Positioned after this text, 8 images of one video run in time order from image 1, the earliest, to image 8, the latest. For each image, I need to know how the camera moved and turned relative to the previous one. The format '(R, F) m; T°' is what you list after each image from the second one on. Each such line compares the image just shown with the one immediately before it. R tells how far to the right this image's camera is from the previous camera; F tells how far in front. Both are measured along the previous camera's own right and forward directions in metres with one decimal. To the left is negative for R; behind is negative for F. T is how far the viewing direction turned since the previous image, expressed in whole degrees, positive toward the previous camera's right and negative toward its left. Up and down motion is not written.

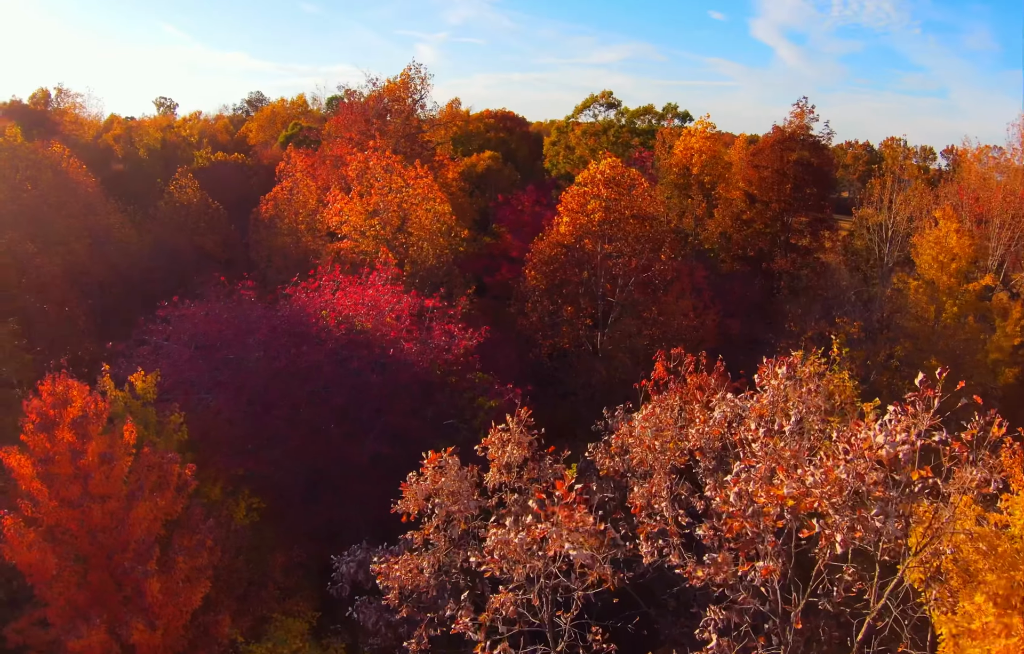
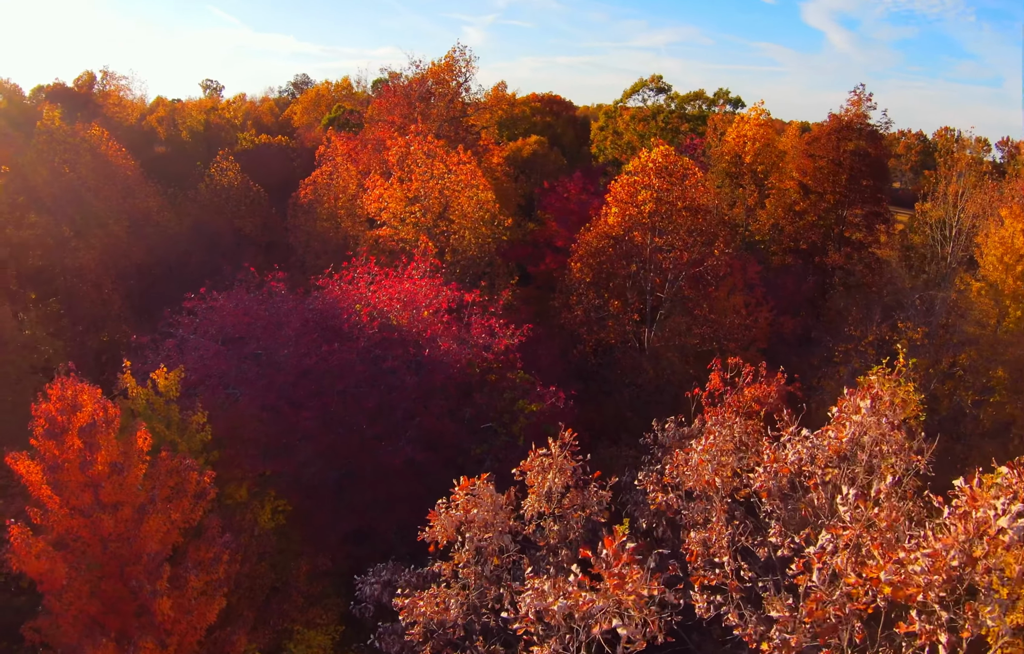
(0.0, +1.0) m; -3°
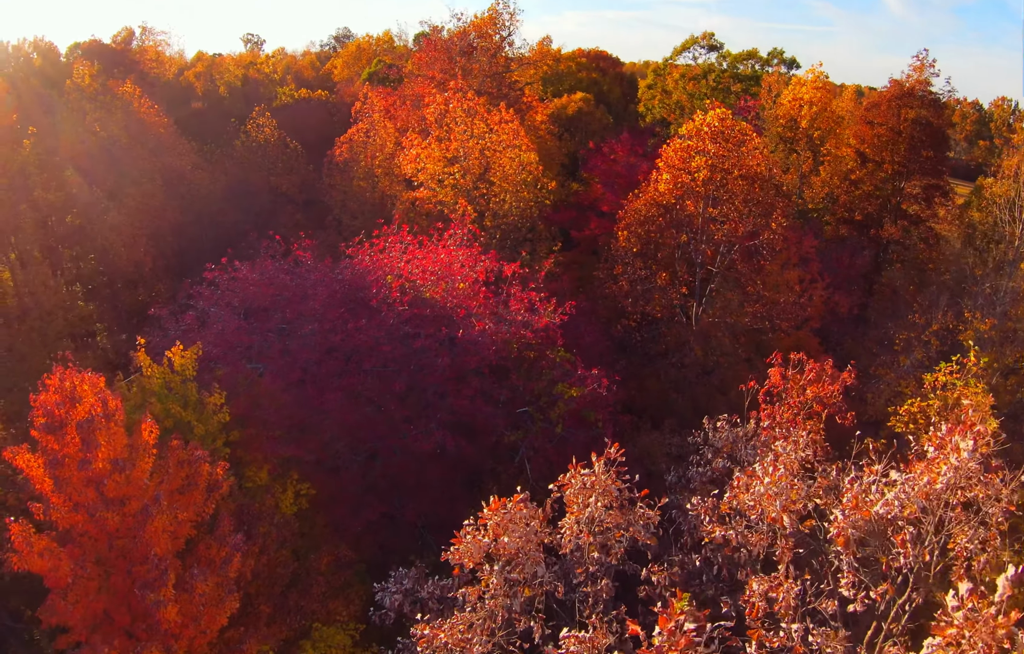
(0.0, +1.1) m; -2°
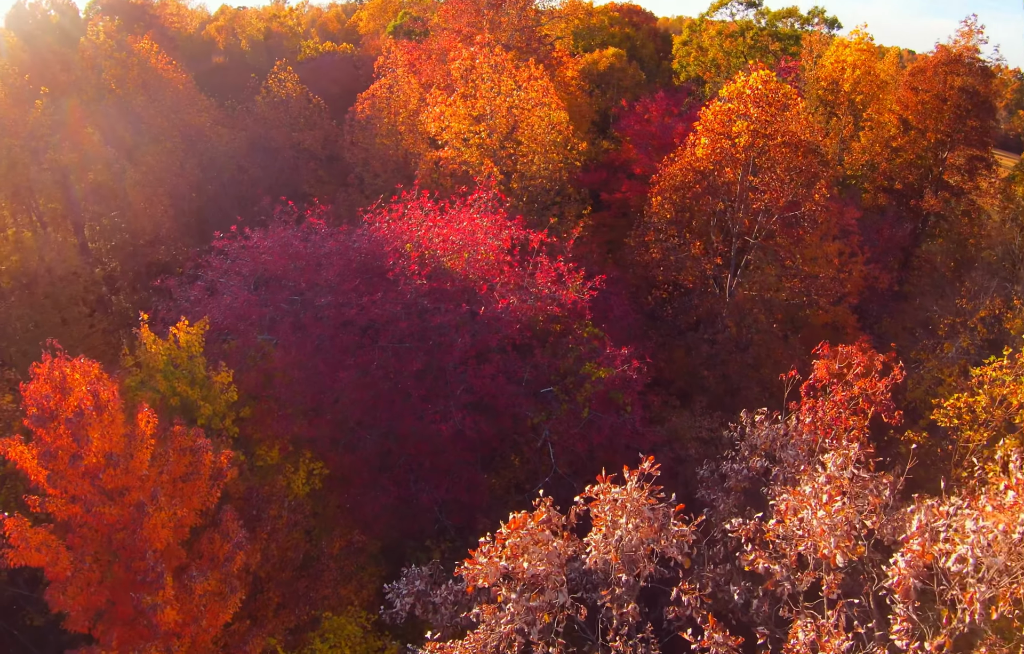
(0.0, +0.9) m; -2°
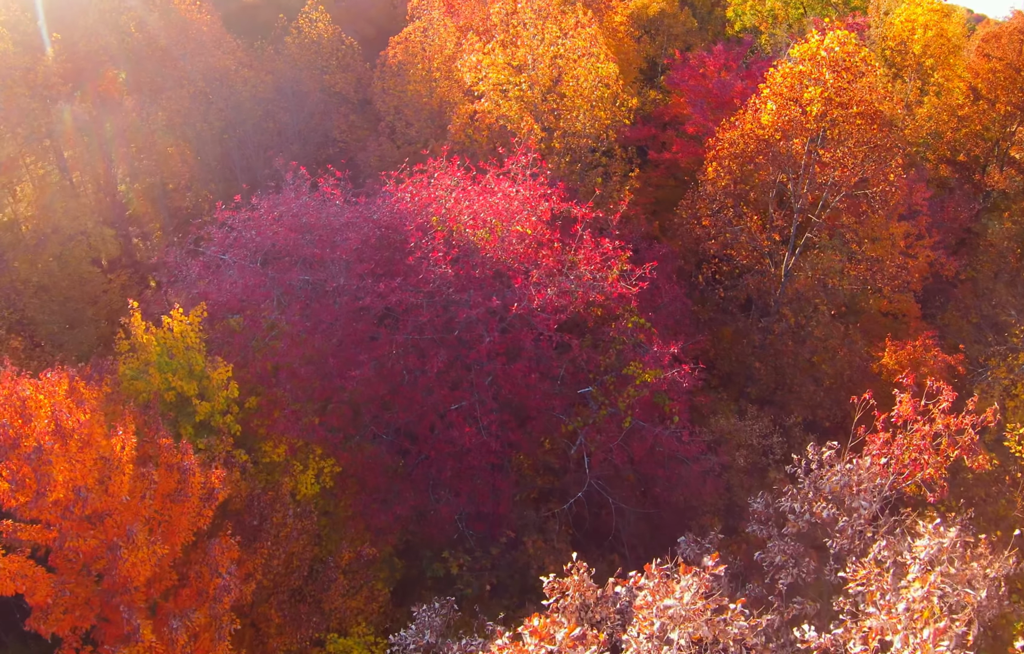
(-0.1, +1.7) m; -2°
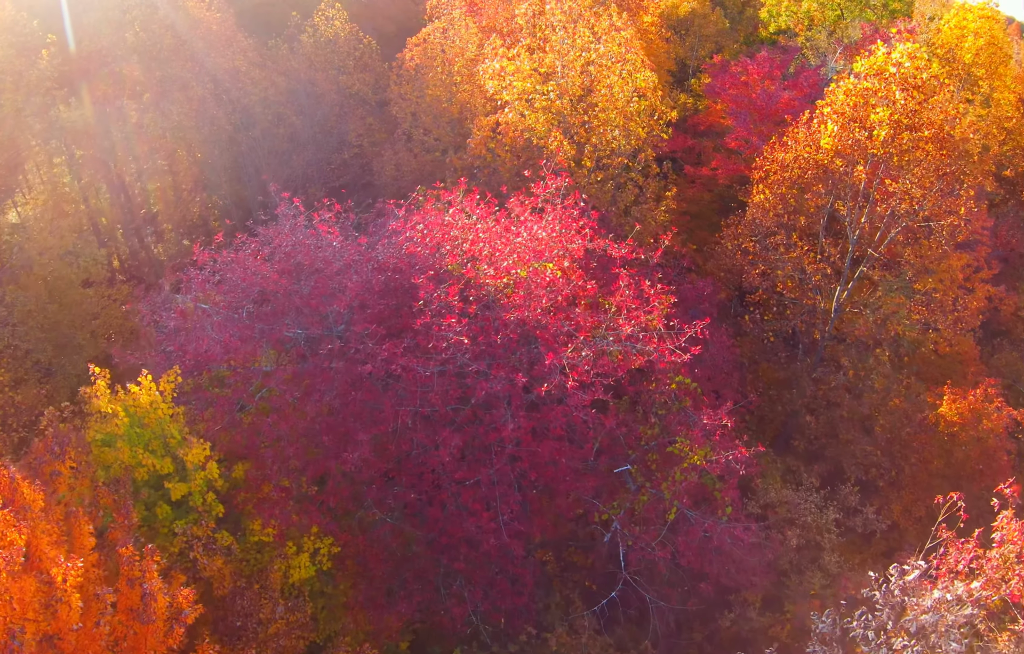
(-0.2, +1.9) m; -1°
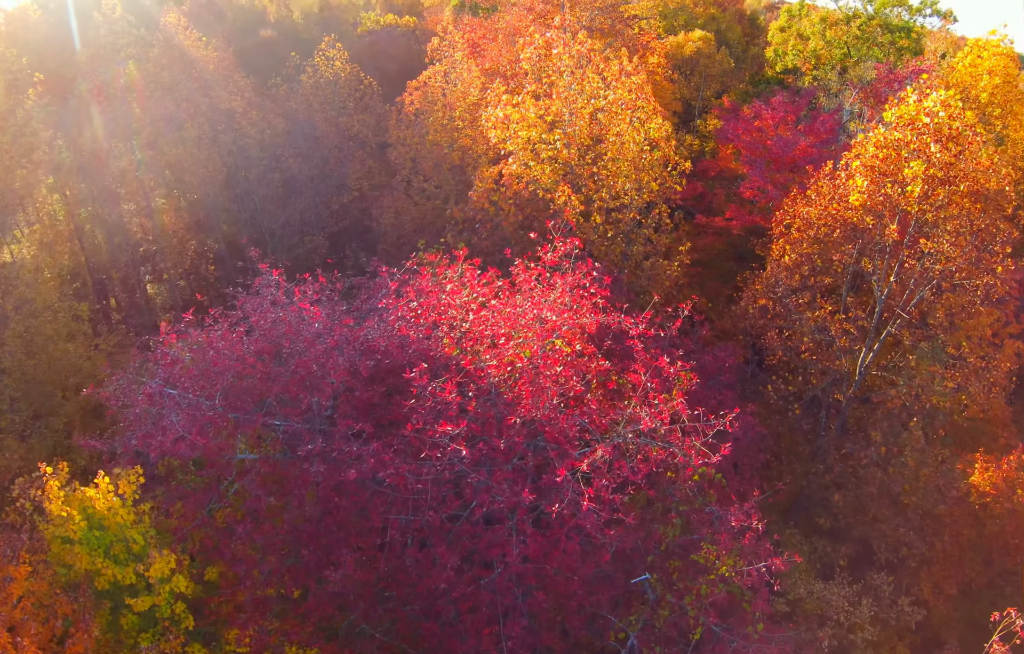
(0.0, +1.2) m; 0°
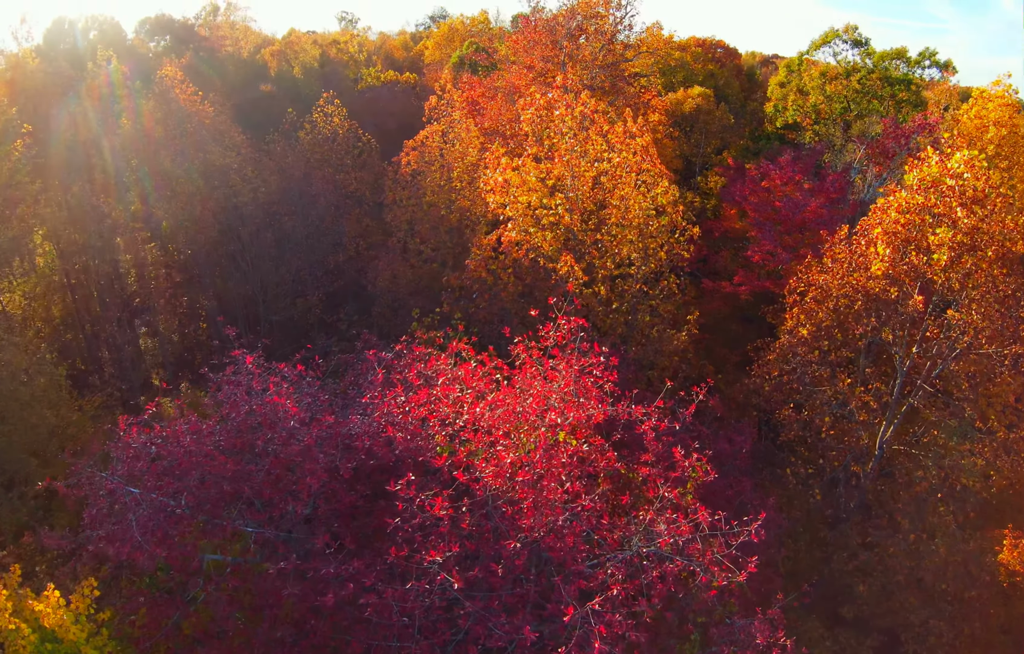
(0.0, +1.1) m; 0°
